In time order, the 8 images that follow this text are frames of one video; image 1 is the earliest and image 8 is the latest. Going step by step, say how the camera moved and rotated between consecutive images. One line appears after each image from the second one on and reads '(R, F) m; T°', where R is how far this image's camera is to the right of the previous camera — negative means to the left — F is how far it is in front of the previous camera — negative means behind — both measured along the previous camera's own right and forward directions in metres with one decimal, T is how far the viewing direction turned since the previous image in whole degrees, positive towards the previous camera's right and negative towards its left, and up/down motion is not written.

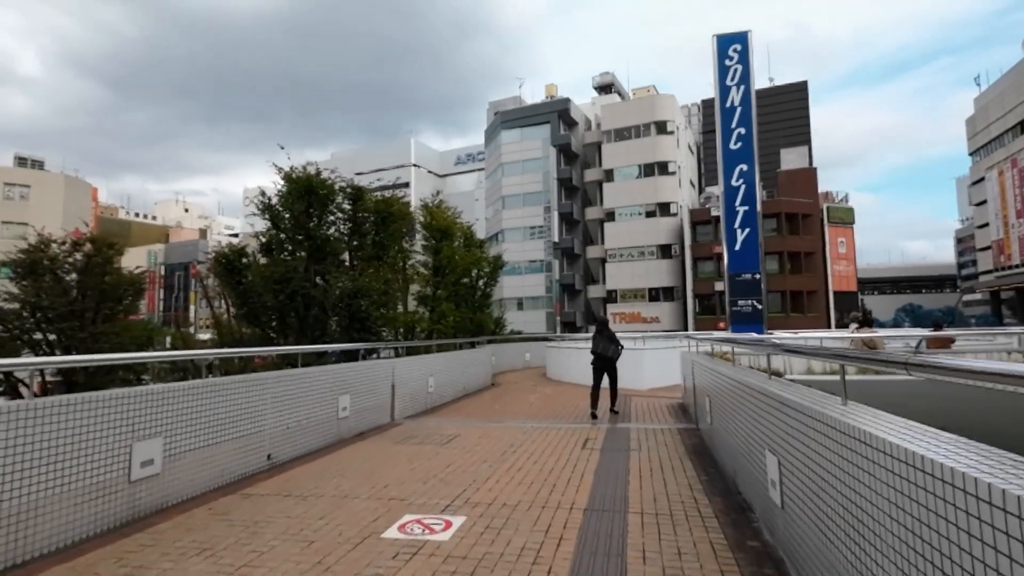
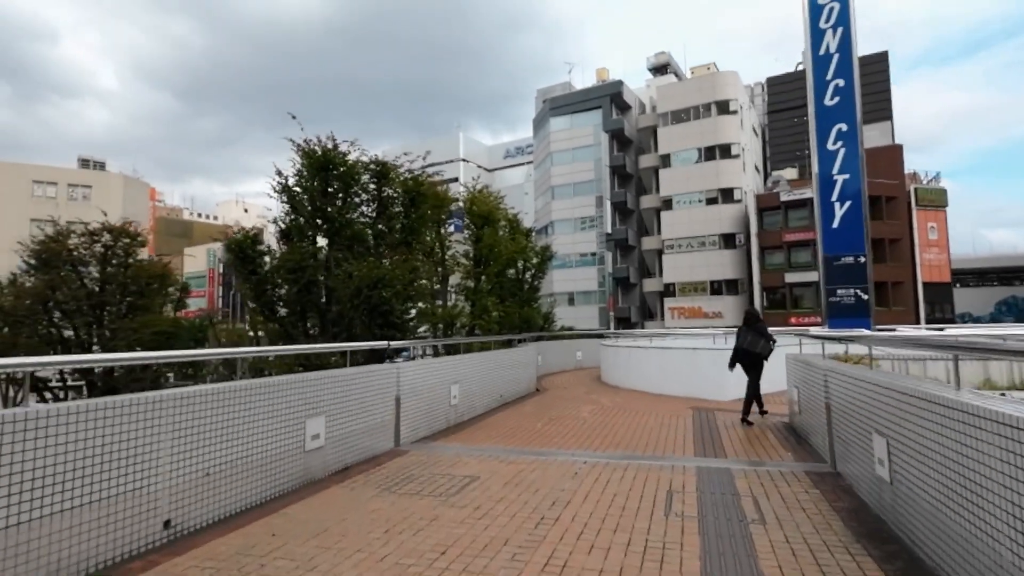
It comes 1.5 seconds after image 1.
(+0.1, +2.1) m; -5°
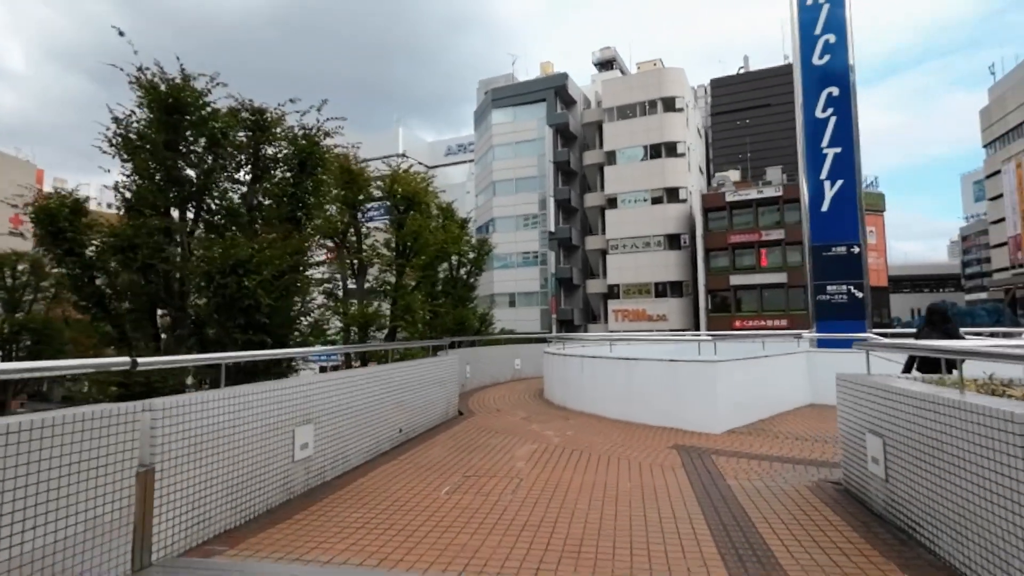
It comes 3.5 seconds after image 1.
(+0.4, +2.7) m; +6°
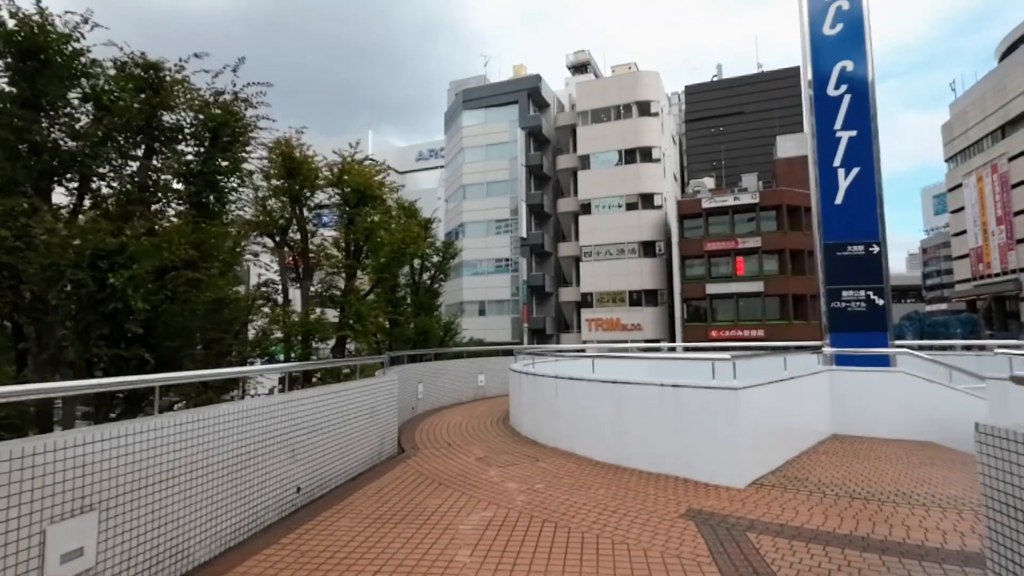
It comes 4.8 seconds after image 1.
(+0.2, +1.7) m; +3°
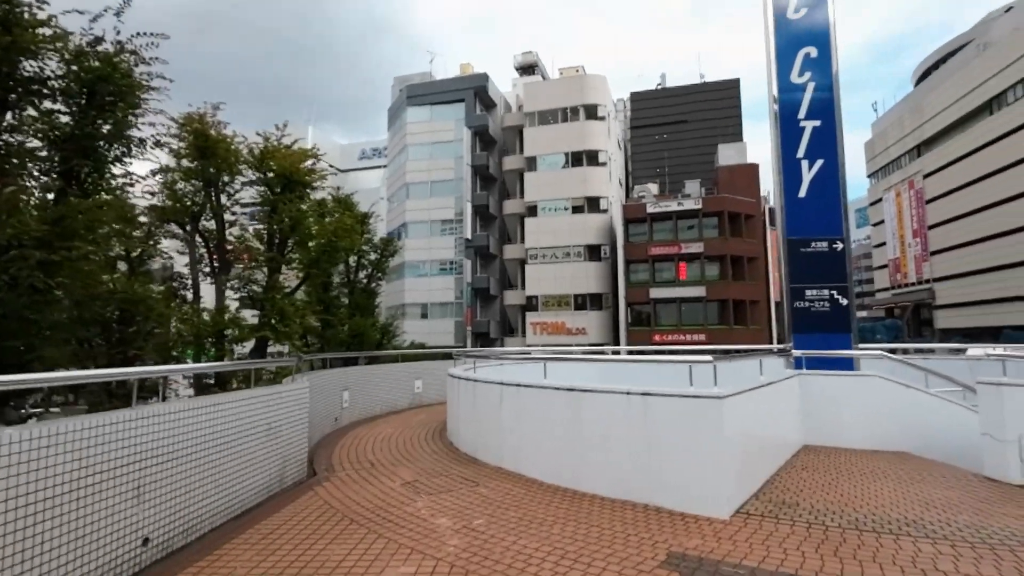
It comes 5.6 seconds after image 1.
(+0.1, +1.0) m; +6°
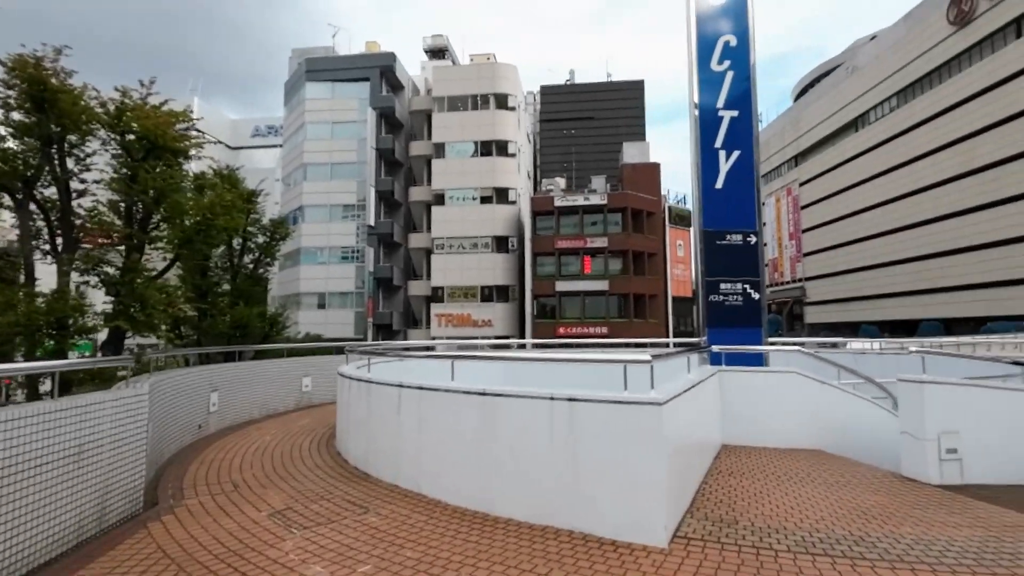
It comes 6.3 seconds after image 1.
(0.0, +0.8) m; +10°
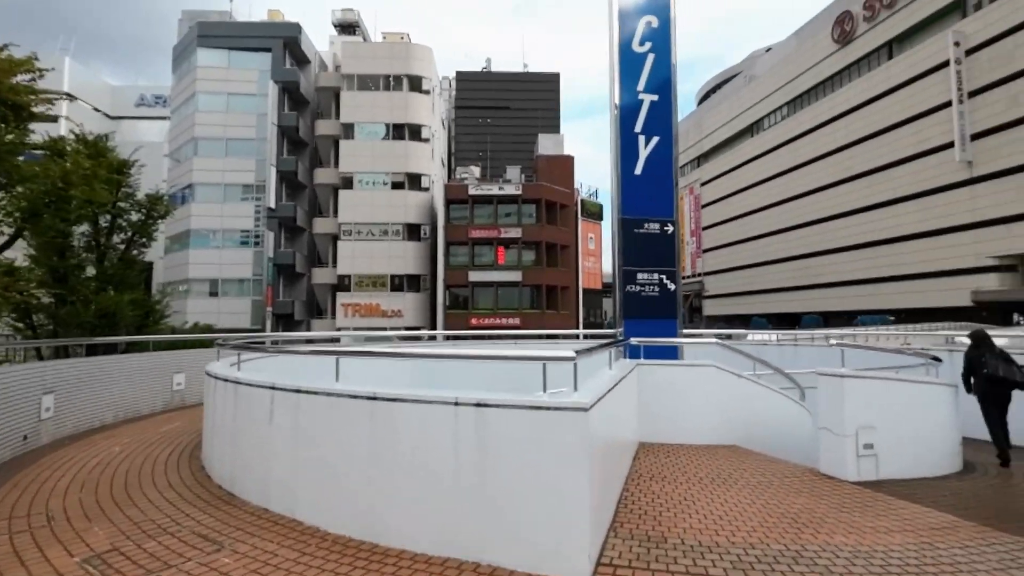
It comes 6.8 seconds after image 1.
(+0.1, +0.6) m; +9°
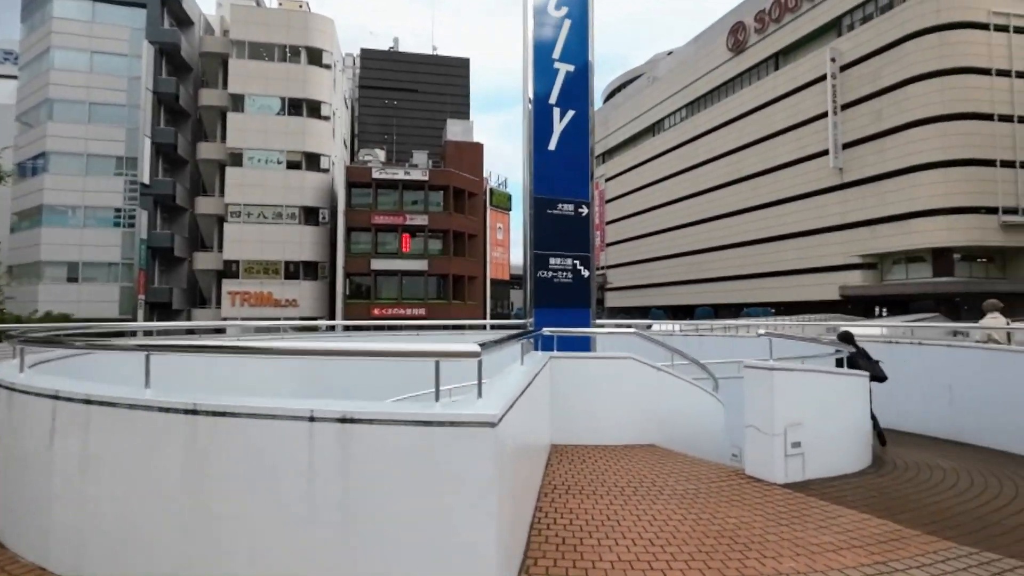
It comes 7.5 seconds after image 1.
(+0.1, +0.8) m; +9°
